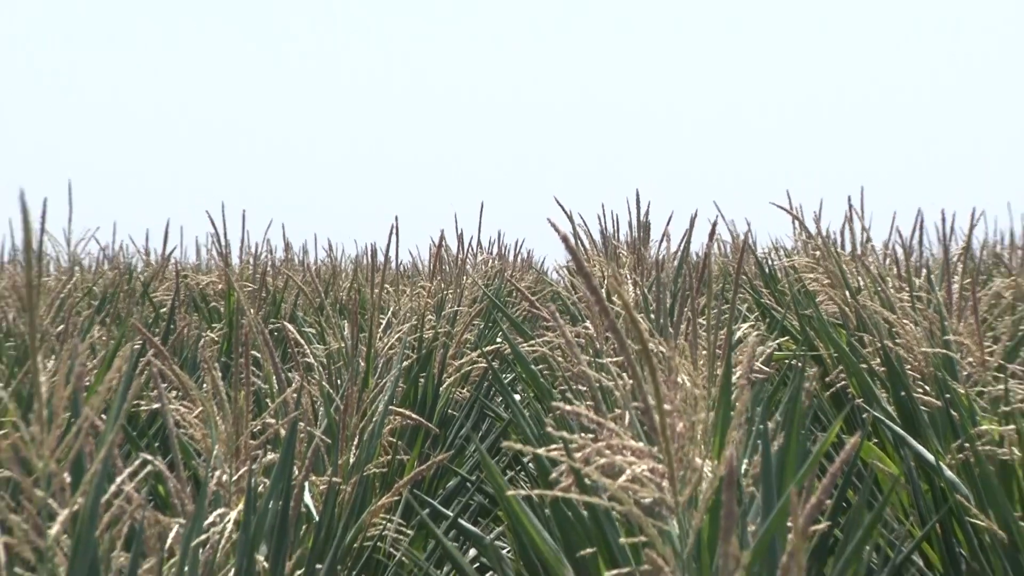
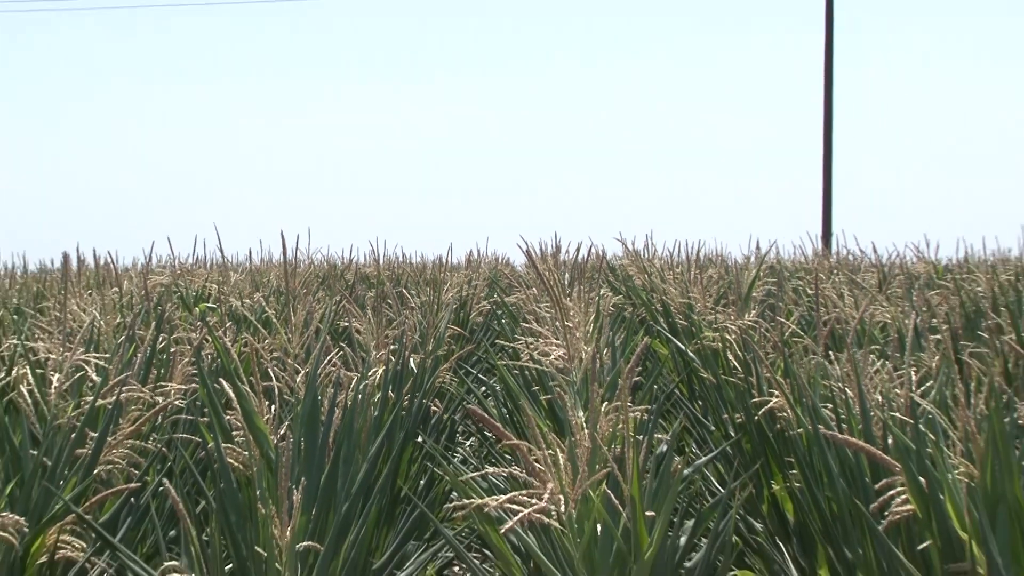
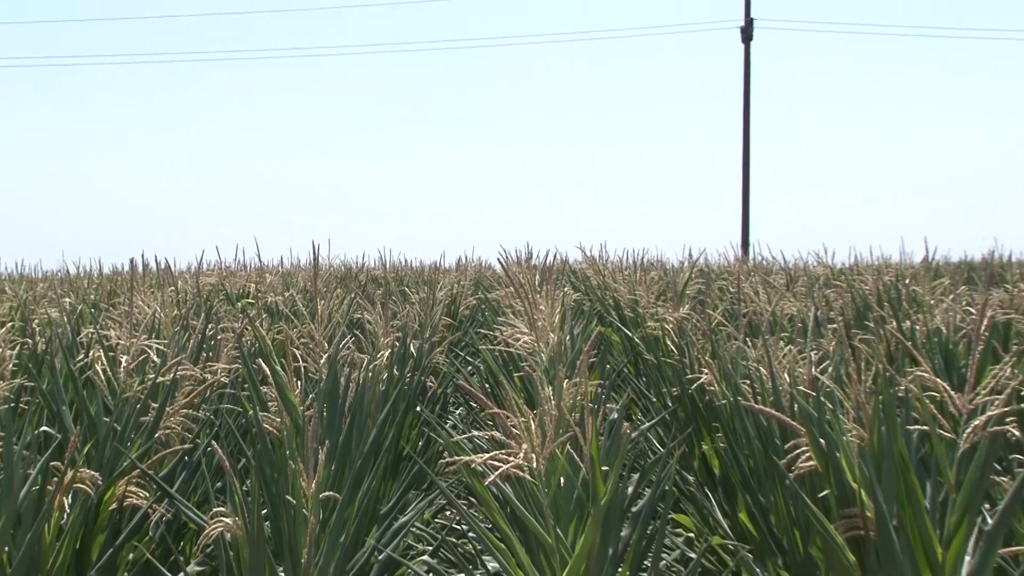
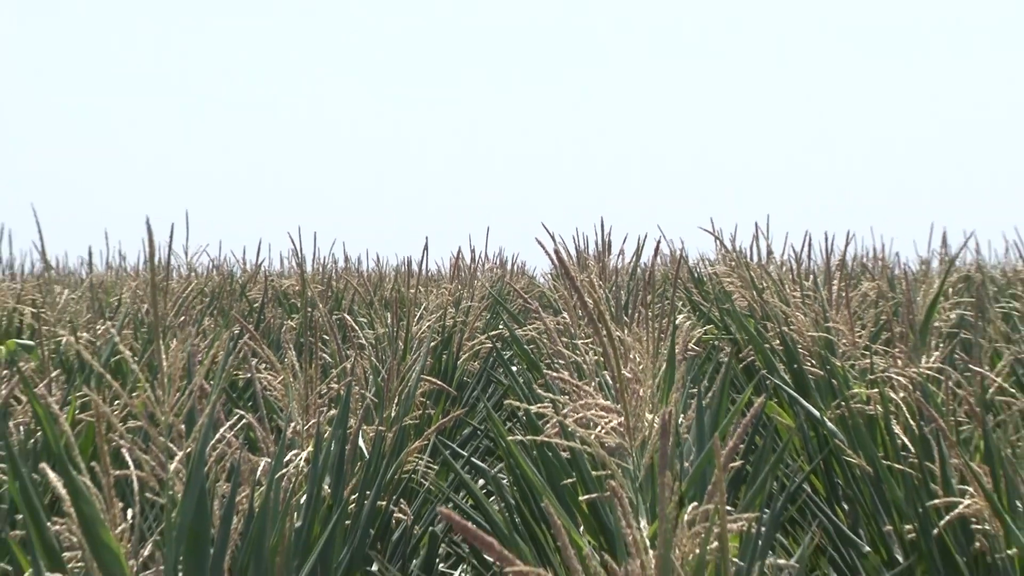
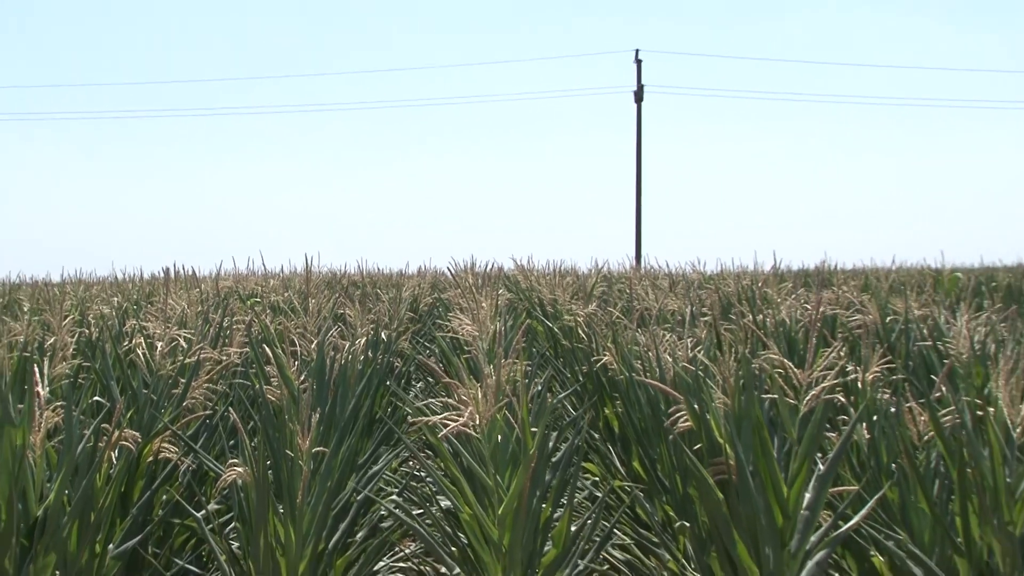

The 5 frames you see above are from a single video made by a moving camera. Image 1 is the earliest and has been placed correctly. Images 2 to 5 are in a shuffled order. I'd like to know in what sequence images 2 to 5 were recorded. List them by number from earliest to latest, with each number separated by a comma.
4, 2, 3, 5
